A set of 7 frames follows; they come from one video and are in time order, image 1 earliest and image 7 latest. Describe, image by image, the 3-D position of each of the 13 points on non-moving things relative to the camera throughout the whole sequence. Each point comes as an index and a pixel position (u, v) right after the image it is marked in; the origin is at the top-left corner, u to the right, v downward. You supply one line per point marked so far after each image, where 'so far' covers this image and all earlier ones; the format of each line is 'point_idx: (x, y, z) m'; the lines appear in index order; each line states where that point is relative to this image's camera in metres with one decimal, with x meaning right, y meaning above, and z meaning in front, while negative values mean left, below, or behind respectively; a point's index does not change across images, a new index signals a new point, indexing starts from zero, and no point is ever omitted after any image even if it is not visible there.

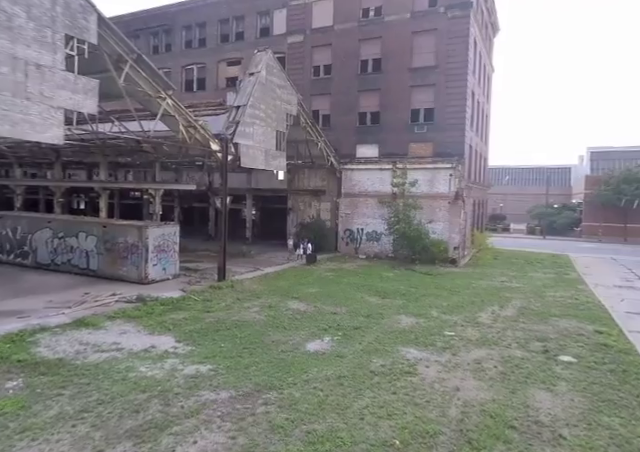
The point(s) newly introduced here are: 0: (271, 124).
0: (-2.0, +4.2, +17.4) m
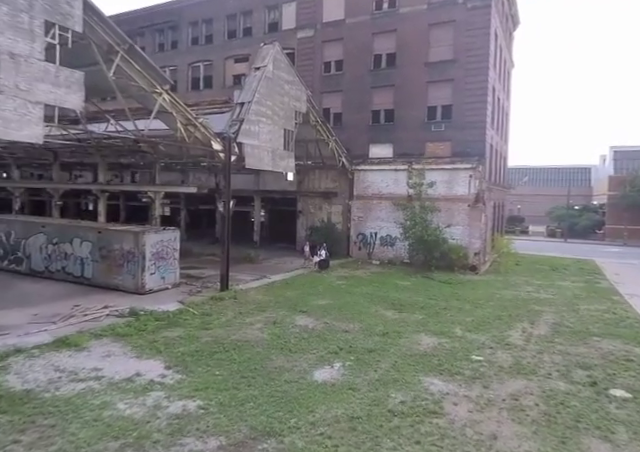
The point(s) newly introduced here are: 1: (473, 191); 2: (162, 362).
0: (-1.6, +4.0, +16.3) m
1: (+7.1, +1.6, +19.8) m
2: (-3.0, -2.6, +8.1) m
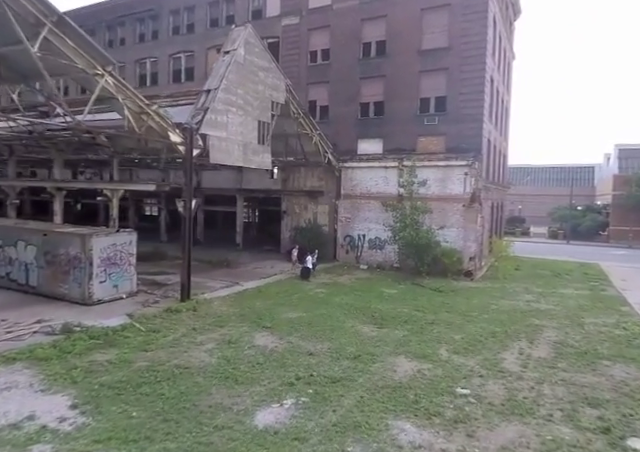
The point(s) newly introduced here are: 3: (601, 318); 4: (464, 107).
0: (-2.4, +3.9, +14.7) m
1: (+6.4, +1.5, +18.2) m
2: (-3.9, -2.7, +6.6) m
3: (+8.4, -2.8, +12.7) m
4: (+6.5, +5.3, +19.0) m
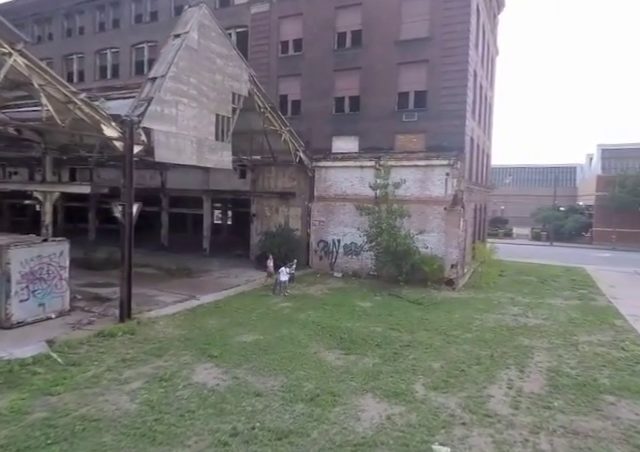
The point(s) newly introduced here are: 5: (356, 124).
0: (-3.4, +3.7, +13.0) m
1: (+5.1, +1.3, +16.8) m
2: (-4.7, -2.9, +4.9) m
3: (+7.4, -2.9, +11.4) m
4: (+5.2, +5.2, +17.7) m
5: (+1.6, +4.7, +19.5) m
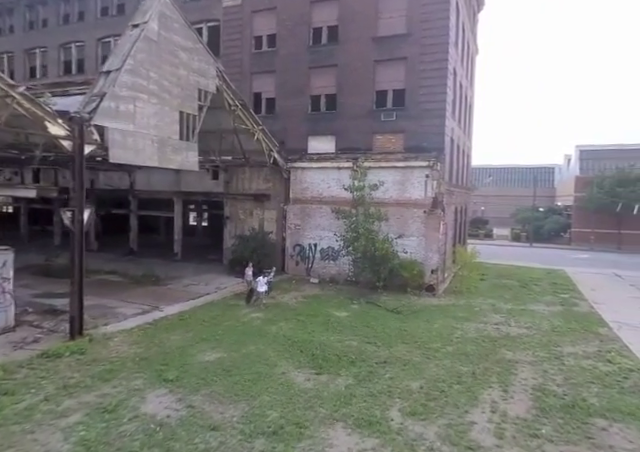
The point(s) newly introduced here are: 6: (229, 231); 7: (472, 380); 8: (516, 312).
0: (-4.2, +3.5, +12.1) m
1: (+4.2, +1.2, +16.2) m
2: (-5.1, -3.1, +3.9) m
3: (+6.7, -3.1, +10.9) m
4: (+4.2, +5.0, +17.1) m
5: (+0.6, +4.5, +18.7) m
6: (-4.3, -0.2, +20.0) m
7: (+3.0, -3.1, +8.5) m
8: (+6.6, -2.9, +14.4) m
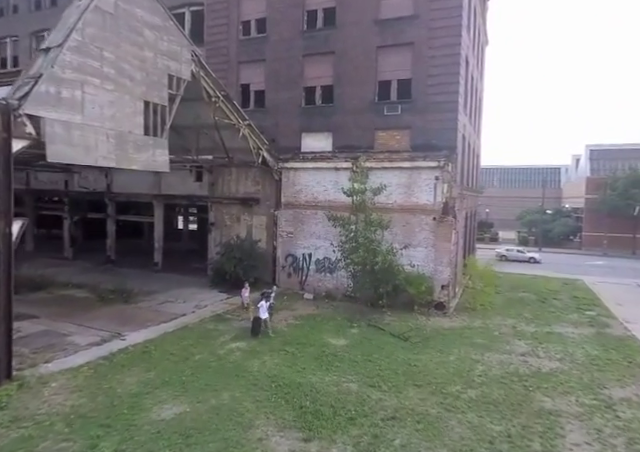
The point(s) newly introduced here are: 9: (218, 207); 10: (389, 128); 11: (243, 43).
0: (-4.4, +3.2, +10.0) m
1: (+4.0, +0.9, +14.2) m
2: (-5.3, -3.4, +1.8) m
3: (+6.5, -3.4, +8.9) m
4: (+4.0, +4.7, +15.0) m
5: (+0.4, +4.2, +16.7) m
6: (-4.5, -0.5, +17.9) m
7: (+2.9, -3.4, +6.5) m
8: (+6.5, -3.2, +12.3) m
9: (-4.3, +0.8, +17.8) m
10: (+2.6, +3.7, +15.9) m
11: (-3.2, +7.6, +17.8) m
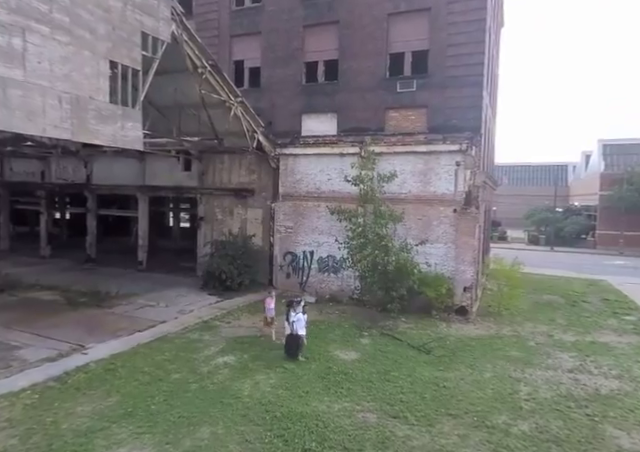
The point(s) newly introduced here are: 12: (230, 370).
0: (-4.3, +3.5, +8.1) m
1: (+4.1, +1.1, +12.3) m
2: (-5.1, -3.1, -0.1) m
3: (+6.7, -3.1, +7.0) m
4: (+4.1, +4.9, +13.2) m
5: (+0.5, +4.4, +14.8) m
6: (-4.4, -0.3, +16.0) m
7: (+3.0, -3.1, +4.6) m
8: (+6.6, -3.0, +10.5) m
9: (-4.2, +1.0, +15.9) m
10: (+2.7, +3.9, +14.0) m
11: (-3.1, +7.8, +15.9) m
12: (-1.7, -2.7, +8.2) m
